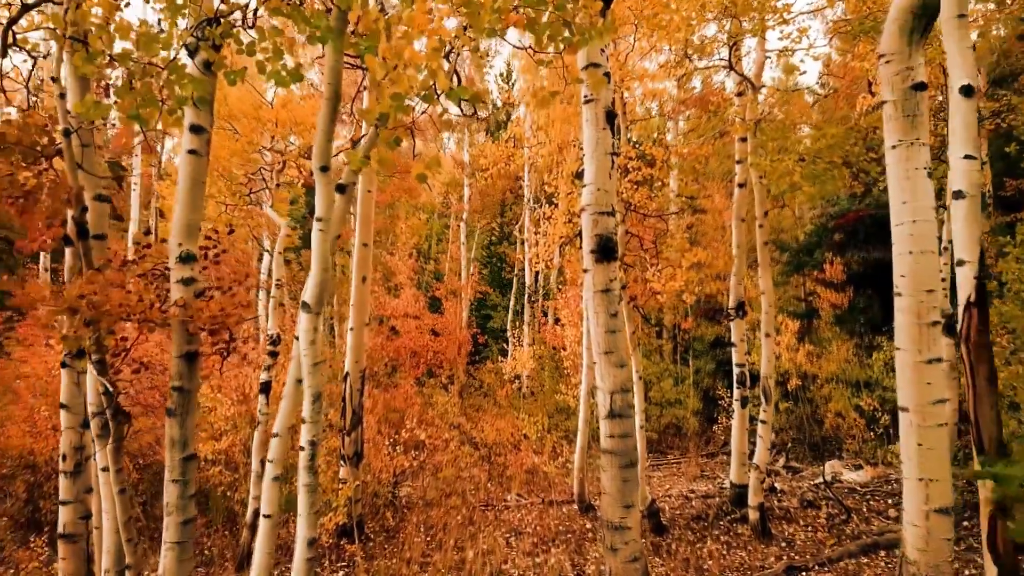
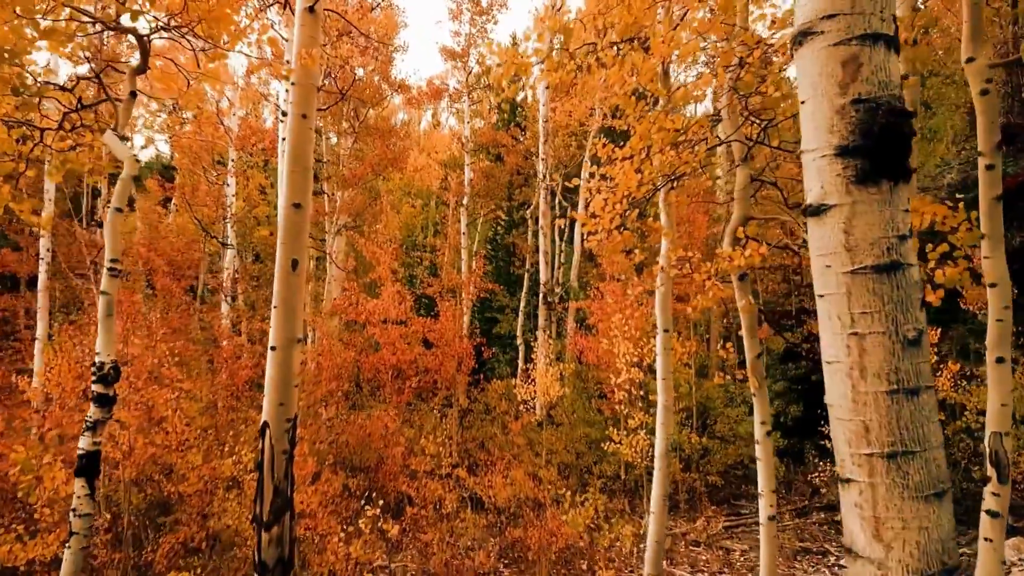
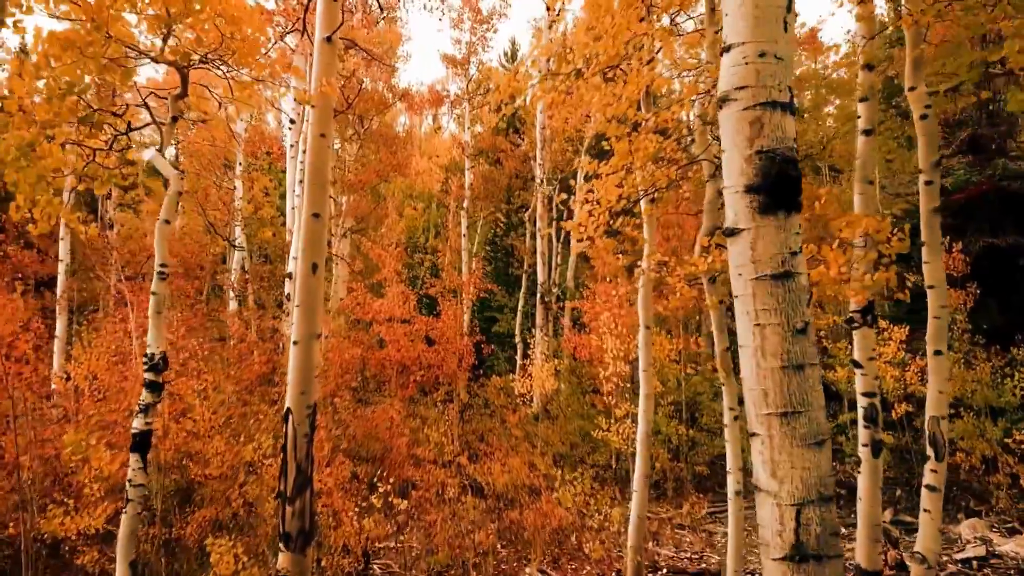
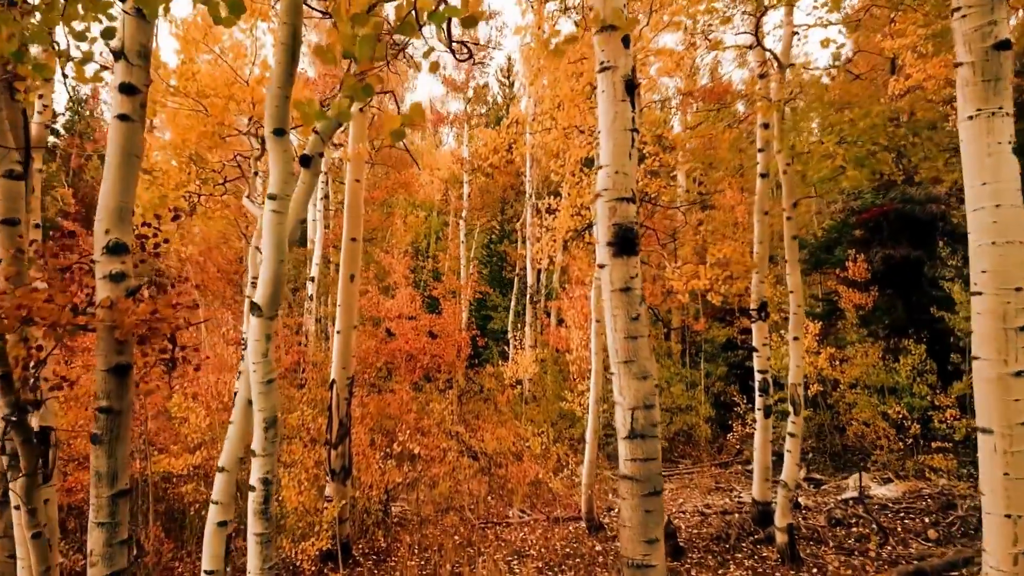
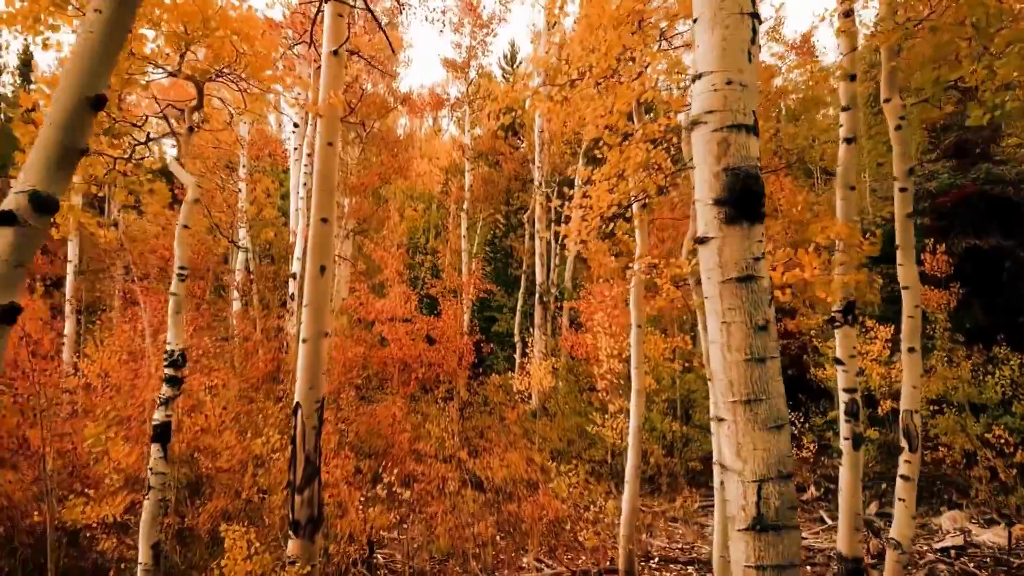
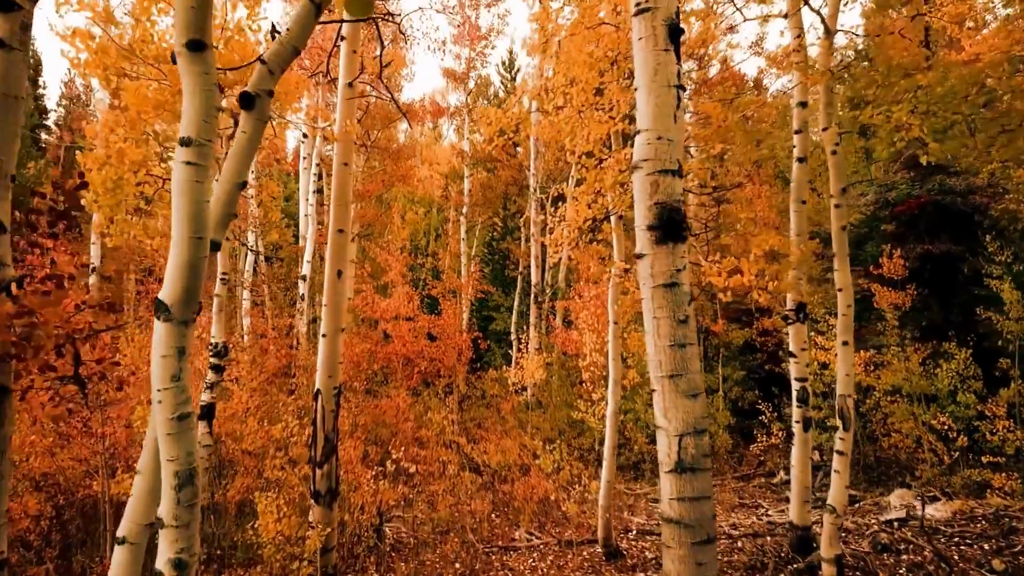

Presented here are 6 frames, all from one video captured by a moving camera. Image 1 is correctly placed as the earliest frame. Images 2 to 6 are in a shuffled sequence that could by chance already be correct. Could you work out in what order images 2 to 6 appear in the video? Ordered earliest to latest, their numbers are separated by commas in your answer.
4, 6, 5, 3, 2
